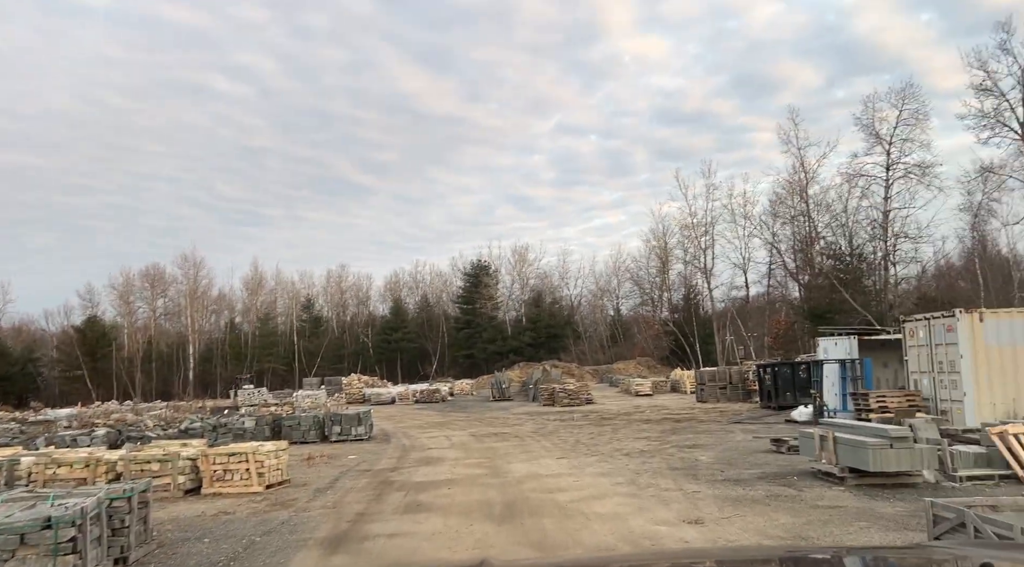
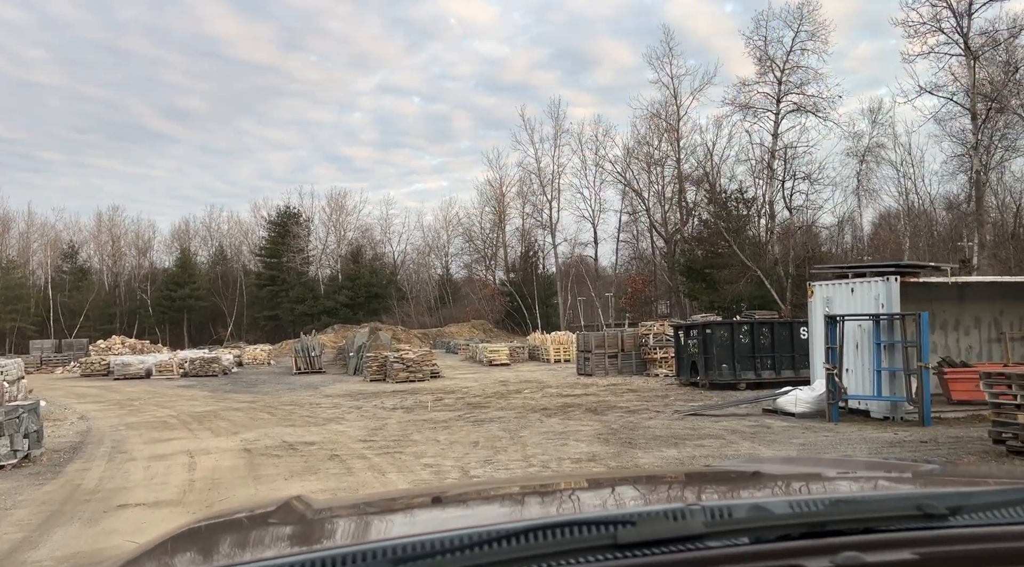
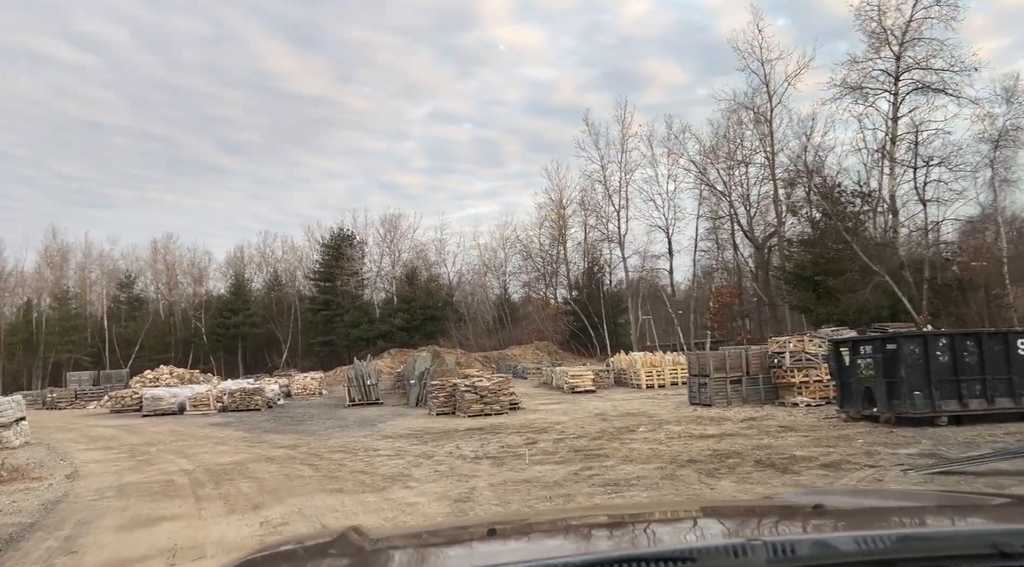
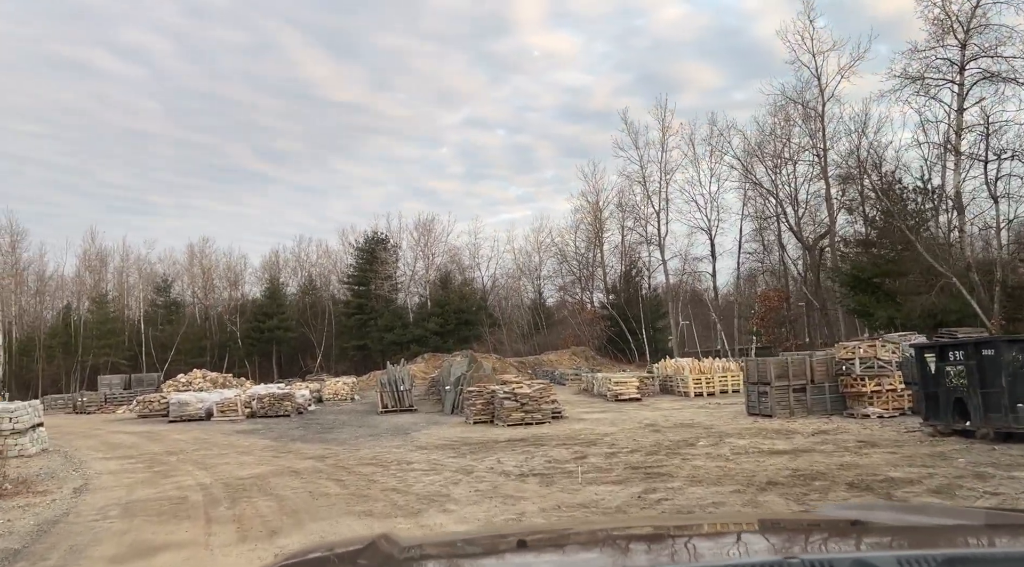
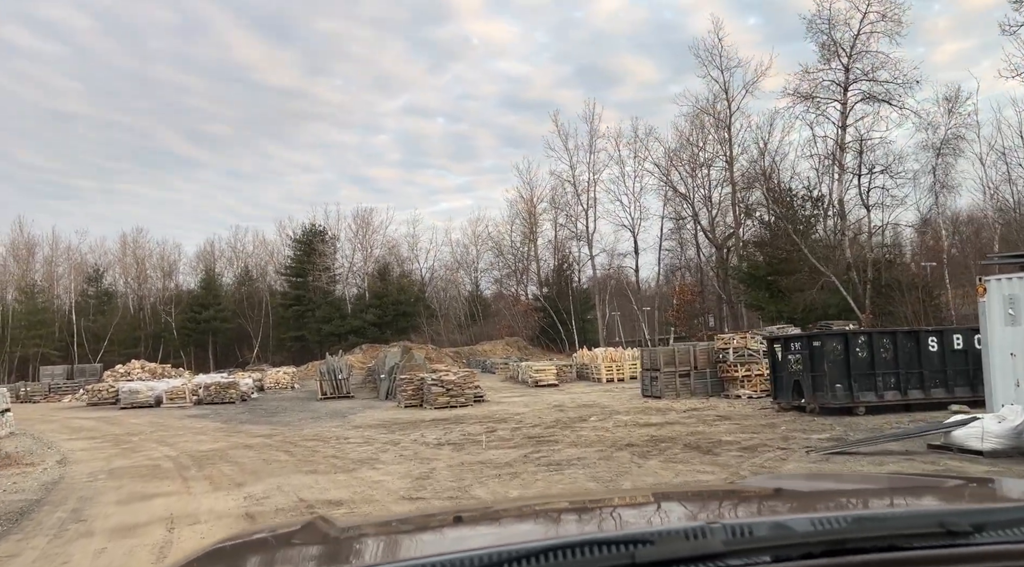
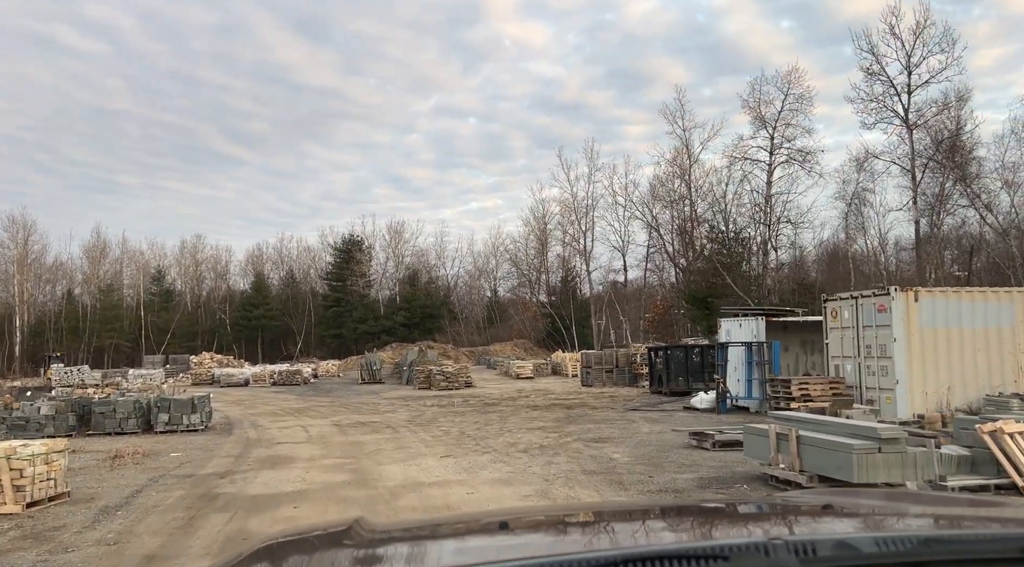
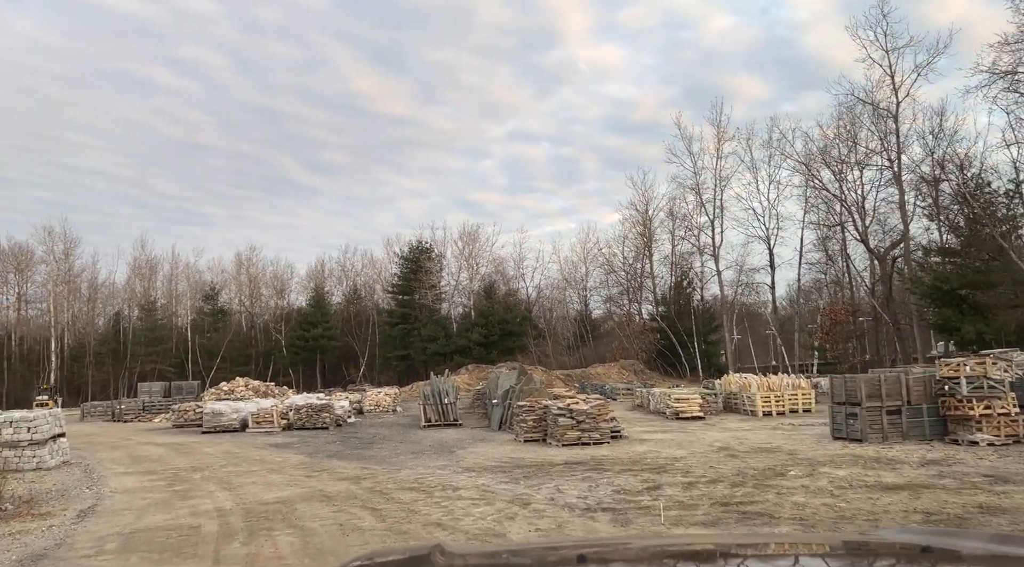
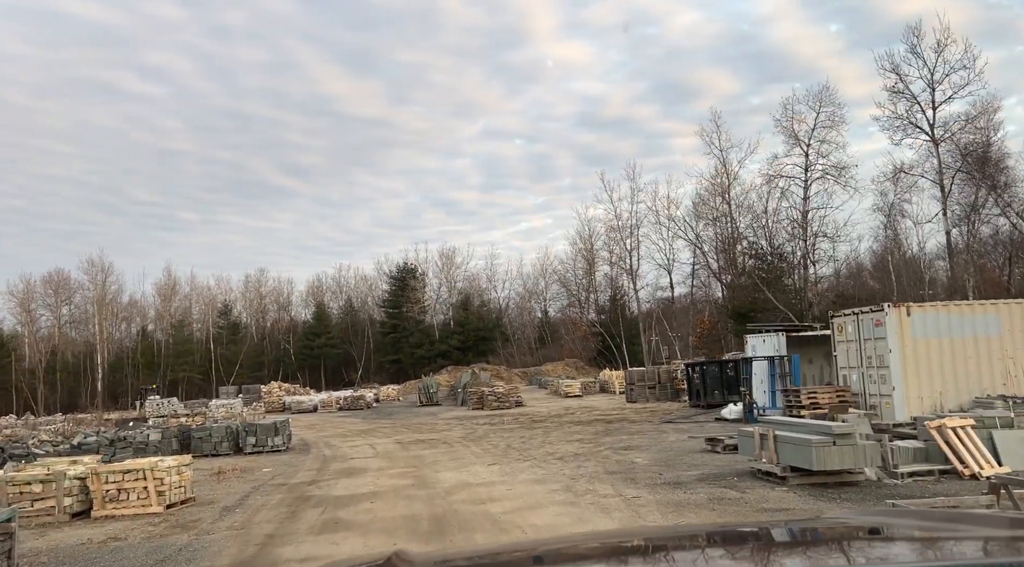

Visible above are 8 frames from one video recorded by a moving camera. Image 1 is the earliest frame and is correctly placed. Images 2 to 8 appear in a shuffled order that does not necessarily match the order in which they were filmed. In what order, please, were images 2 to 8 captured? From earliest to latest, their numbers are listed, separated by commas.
8, 6, 2, 5, 3, 4, 7
